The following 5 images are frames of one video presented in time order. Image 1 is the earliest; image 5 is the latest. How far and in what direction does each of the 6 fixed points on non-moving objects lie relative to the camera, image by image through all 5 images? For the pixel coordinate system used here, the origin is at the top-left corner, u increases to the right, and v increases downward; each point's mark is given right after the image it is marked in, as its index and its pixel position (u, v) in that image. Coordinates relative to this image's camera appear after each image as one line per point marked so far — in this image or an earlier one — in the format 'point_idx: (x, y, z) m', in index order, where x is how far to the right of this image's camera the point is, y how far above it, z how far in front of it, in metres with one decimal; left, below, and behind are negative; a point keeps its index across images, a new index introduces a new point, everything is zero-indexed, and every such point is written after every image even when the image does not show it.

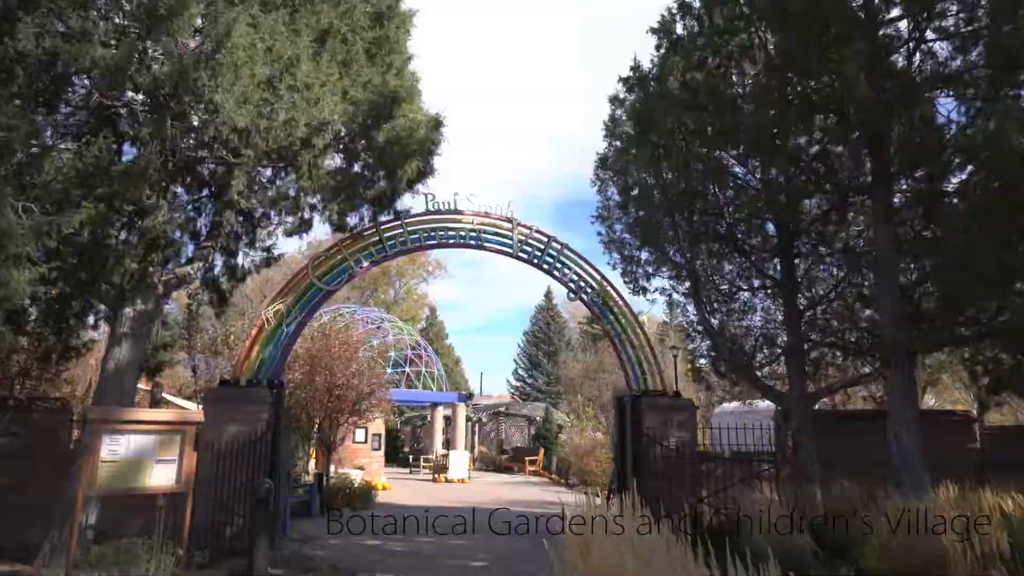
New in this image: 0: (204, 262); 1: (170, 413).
0: (-4.4, +0.4, +10.7) m
1: (-4.2, -1.5, +8.8) m
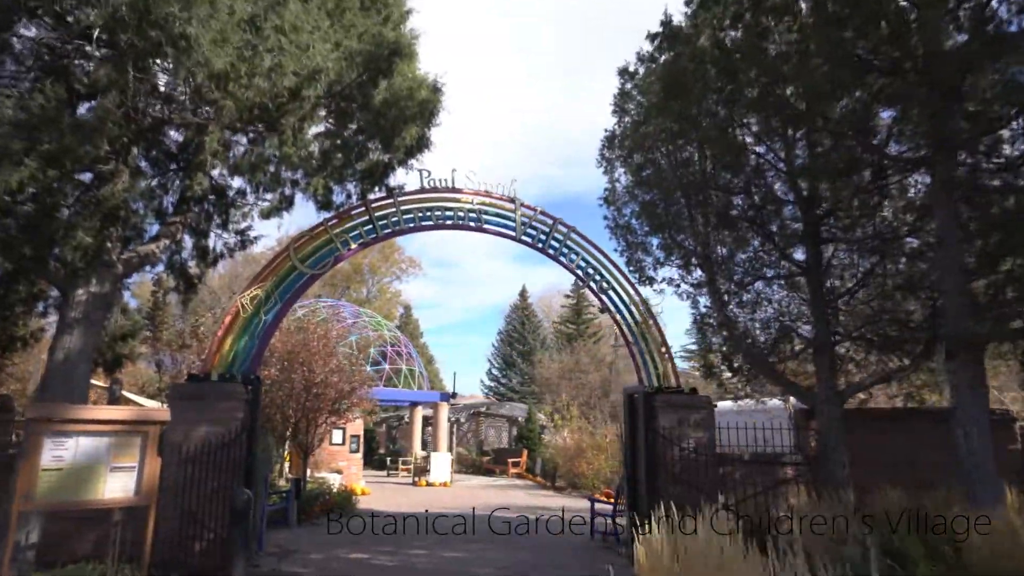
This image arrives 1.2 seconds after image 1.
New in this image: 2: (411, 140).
0: (-4.4, +0.6, +9.5) m
1: (-4.1, -1.3, +7.7) m
2: (-1.3, +2.1, +9.9) m
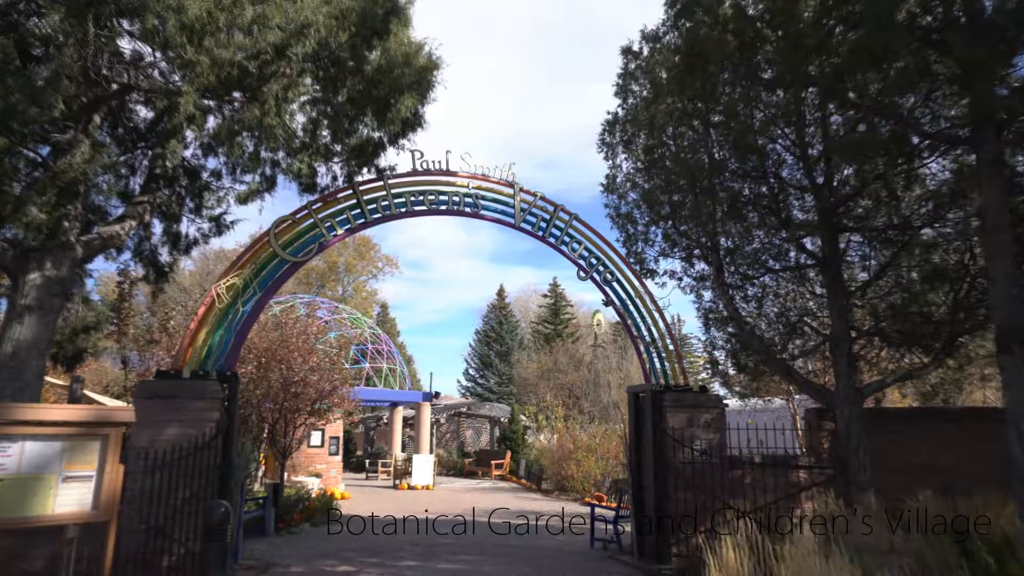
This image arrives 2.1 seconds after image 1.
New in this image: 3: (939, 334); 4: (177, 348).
0: (-4.4, +0.8, +8.7) m
1: (-4.0, -1.1, +6.8) m
2: (-1.3, +2.2, +9.2) m
3: (+5.4, -0.6, +9.4) m
4: (-3.9, -0.7, +8.7) m
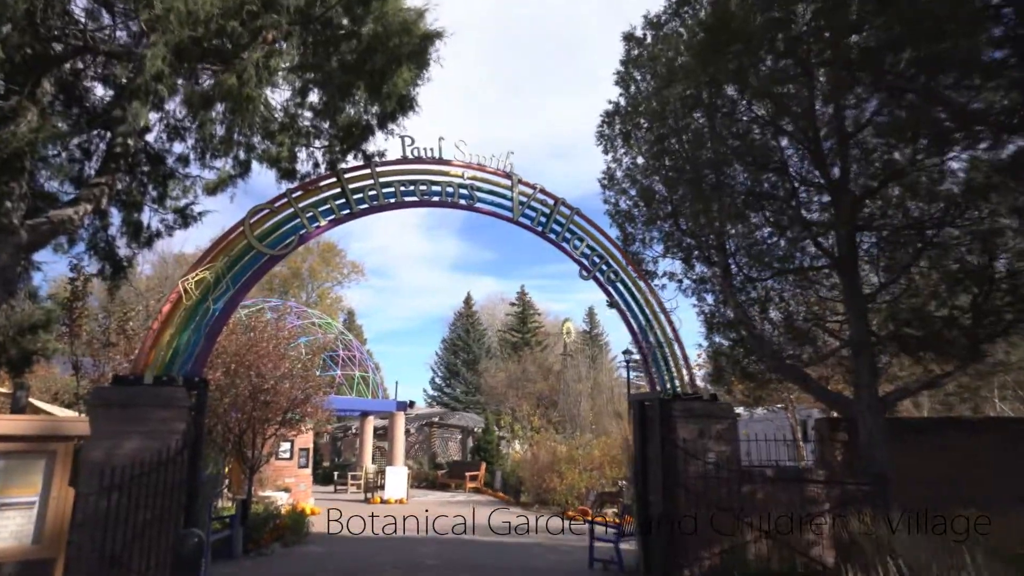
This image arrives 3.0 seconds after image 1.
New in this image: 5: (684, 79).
0: (-4.3, +0.8, +7.7) m
1: (-3.9, -1.1, +5.8) m
2: (-1.3, +2.2, +8.4) m
3: (+5.3, -0.6, +8.9) m
4: (-3.9, -0.6, +7.7) m
5: (+2.3, +2.7, +9.7) m
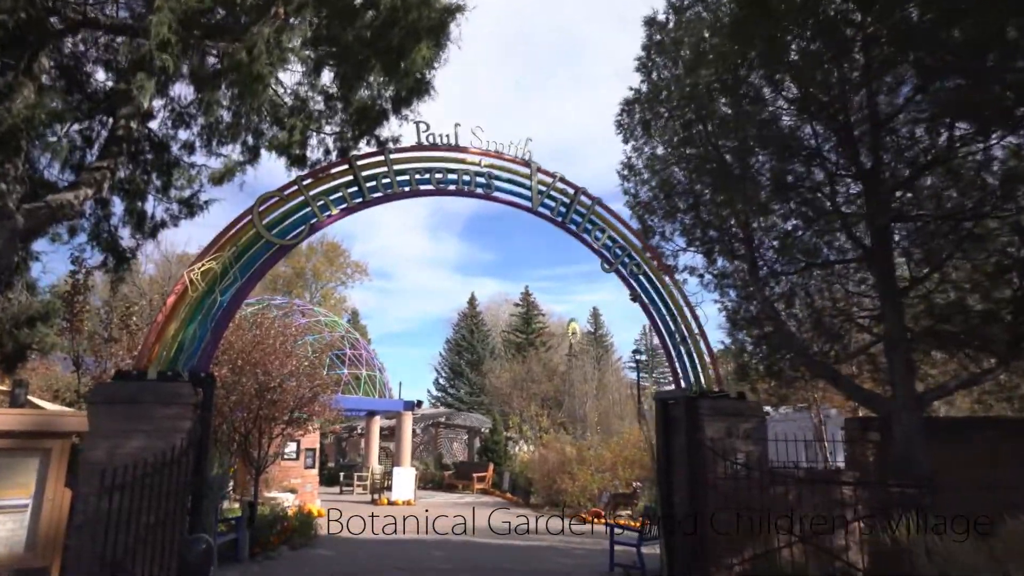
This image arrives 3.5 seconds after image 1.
0: (-4.1, +0.9, +7.4) m
1: (-3.7, -1.0, +5.5) m
2: (-1.0, +2.3, +8.0) m
3: (+5.6, -0.5, +8.5) m
4: (-3.7, -0.6, +7.4) m
5: (+2.5, +2.8, +9.4) m
